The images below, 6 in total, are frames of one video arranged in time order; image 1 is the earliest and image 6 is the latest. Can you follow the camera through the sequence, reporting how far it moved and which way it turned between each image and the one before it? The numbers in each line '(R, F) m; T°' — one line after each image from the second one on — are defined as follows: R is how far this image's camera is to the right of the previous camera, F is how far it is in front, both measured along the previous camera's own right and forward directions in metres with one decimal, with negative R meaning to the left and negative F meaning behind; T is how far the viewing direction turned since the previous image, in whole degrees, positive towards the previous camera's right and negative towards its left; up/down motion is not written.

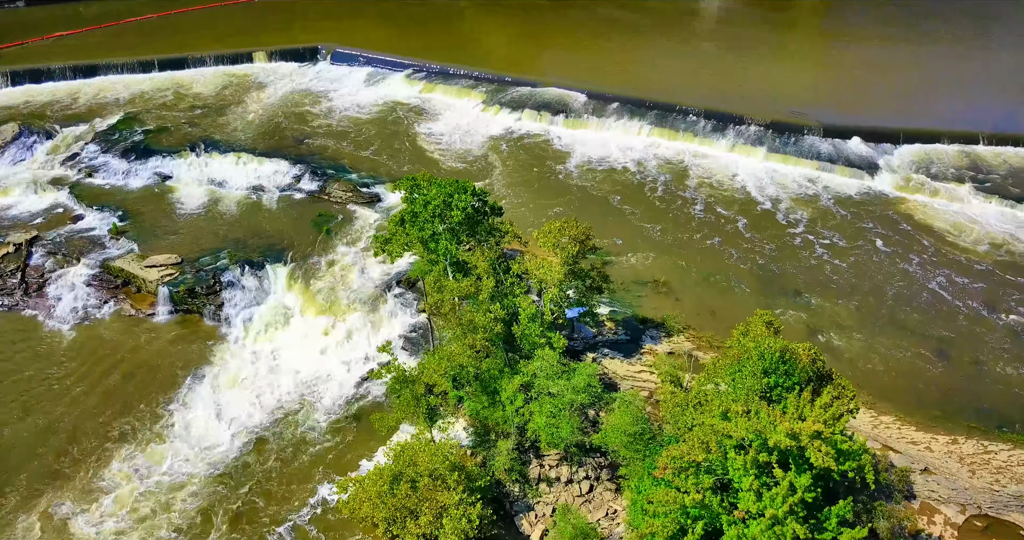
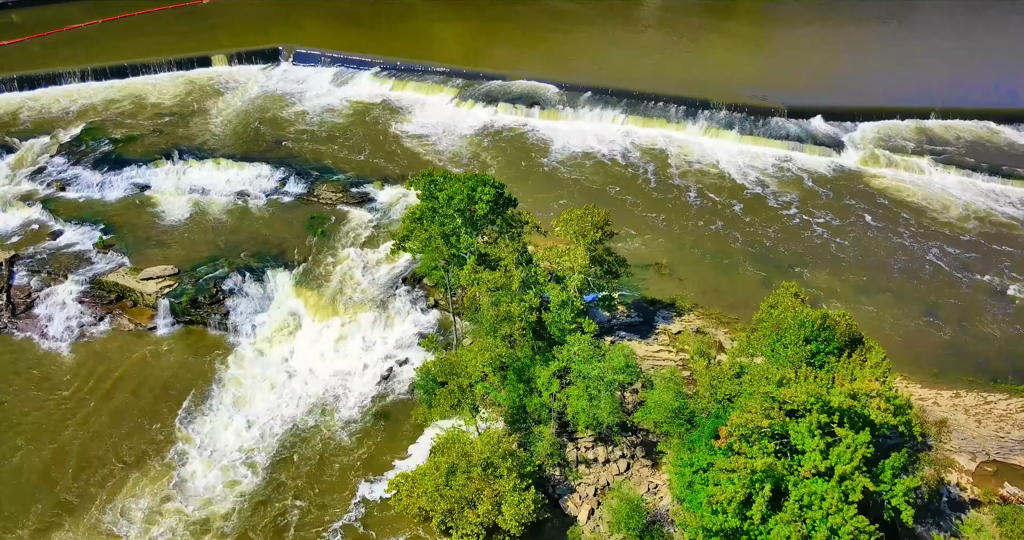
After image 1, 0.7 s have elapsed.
(-4.7, -0.5) m; +5°
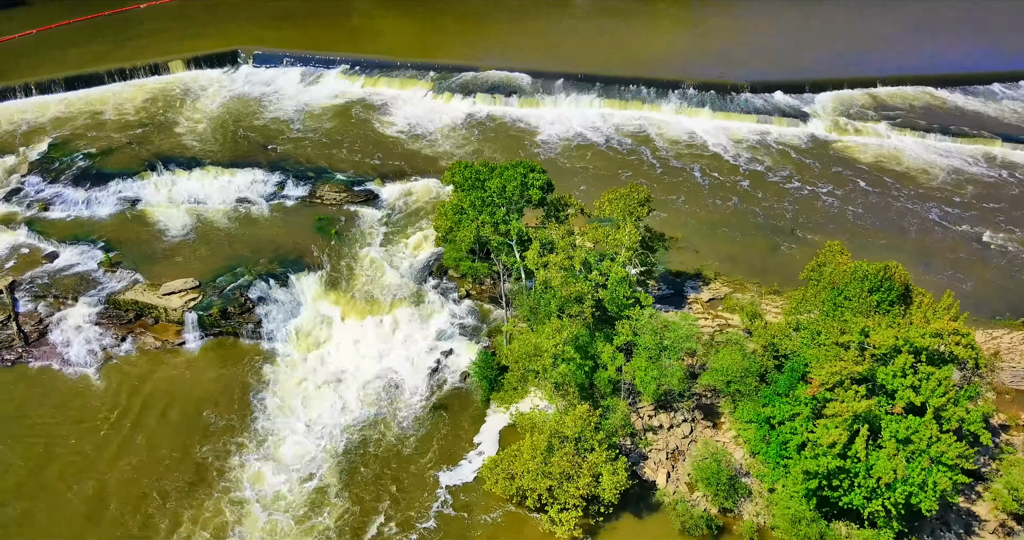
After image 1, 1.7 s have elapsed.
(-7.5, -0.6) m; +7°
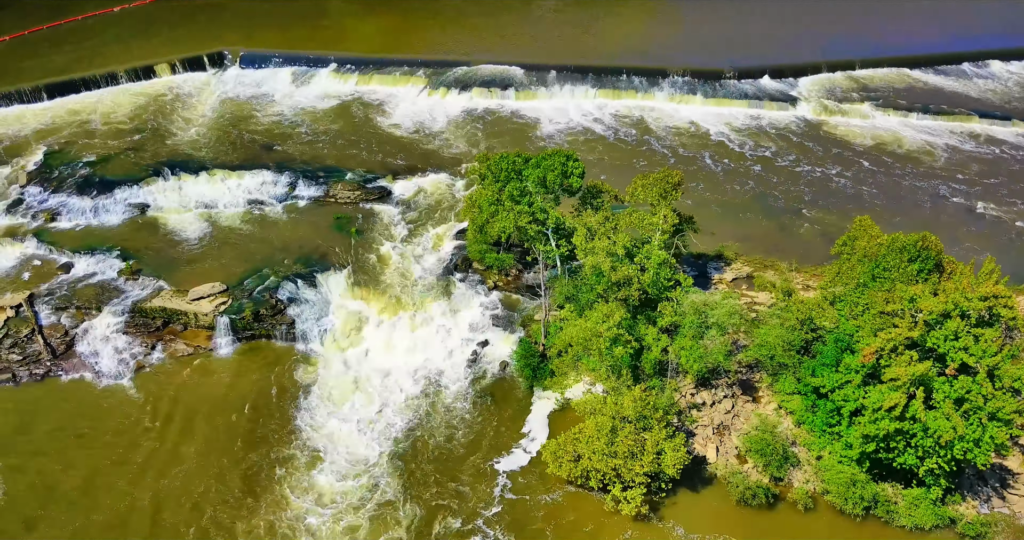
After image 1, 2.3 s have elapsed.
(-4.7, -0.5) m; +4°
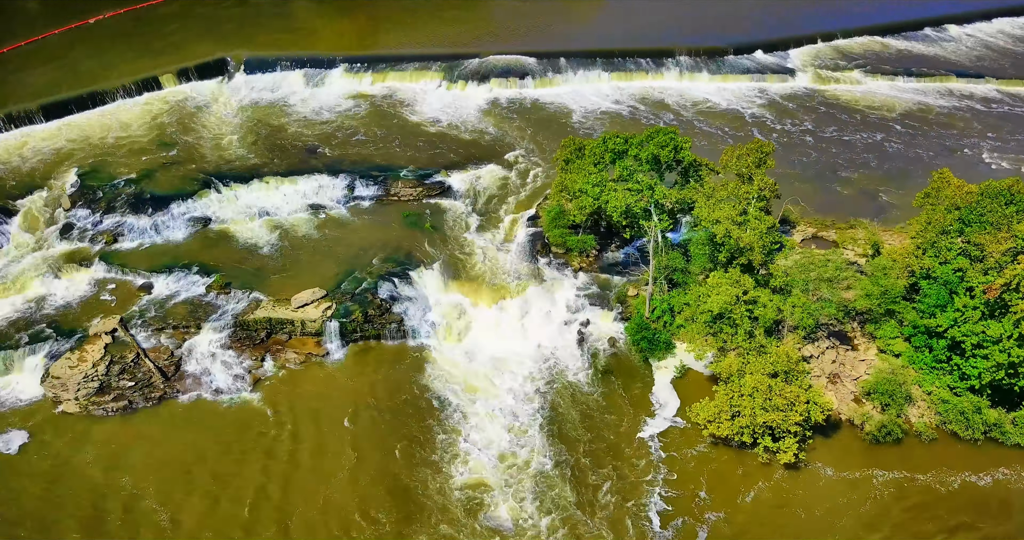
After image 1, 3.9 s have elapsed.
(-11.3, -0.7) m; +7°
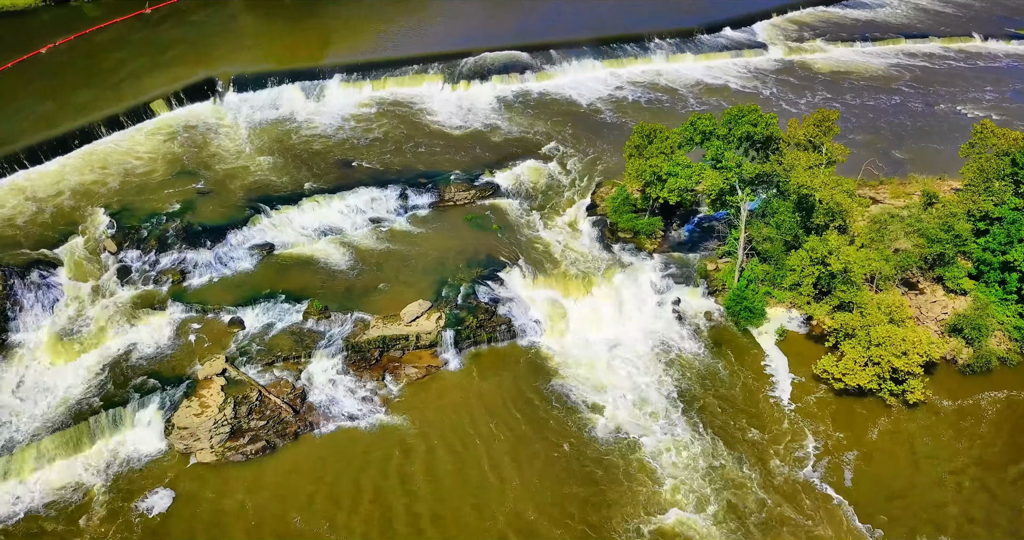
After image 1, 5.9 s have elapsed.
(-12.9, +0.3) m; +9°
